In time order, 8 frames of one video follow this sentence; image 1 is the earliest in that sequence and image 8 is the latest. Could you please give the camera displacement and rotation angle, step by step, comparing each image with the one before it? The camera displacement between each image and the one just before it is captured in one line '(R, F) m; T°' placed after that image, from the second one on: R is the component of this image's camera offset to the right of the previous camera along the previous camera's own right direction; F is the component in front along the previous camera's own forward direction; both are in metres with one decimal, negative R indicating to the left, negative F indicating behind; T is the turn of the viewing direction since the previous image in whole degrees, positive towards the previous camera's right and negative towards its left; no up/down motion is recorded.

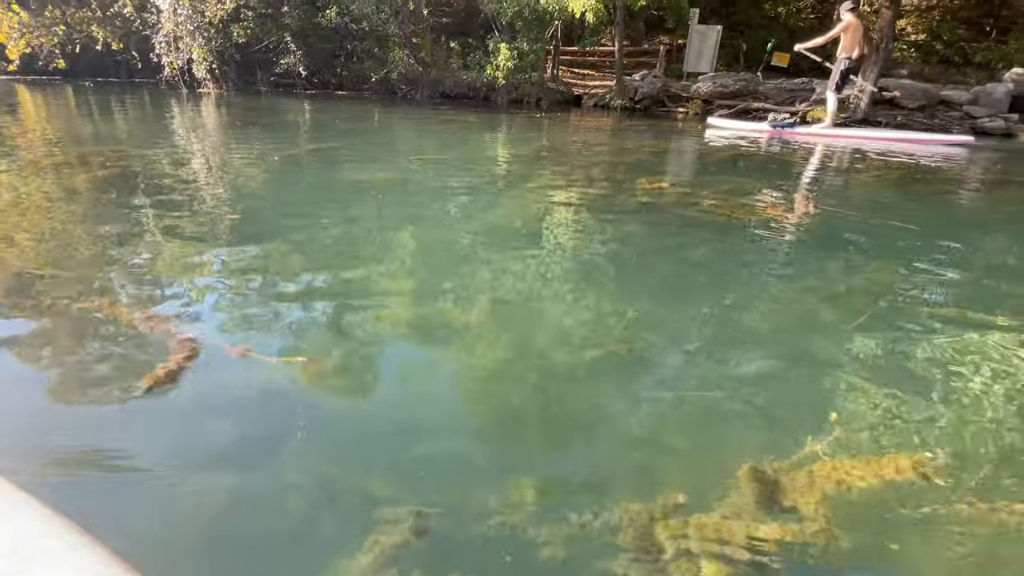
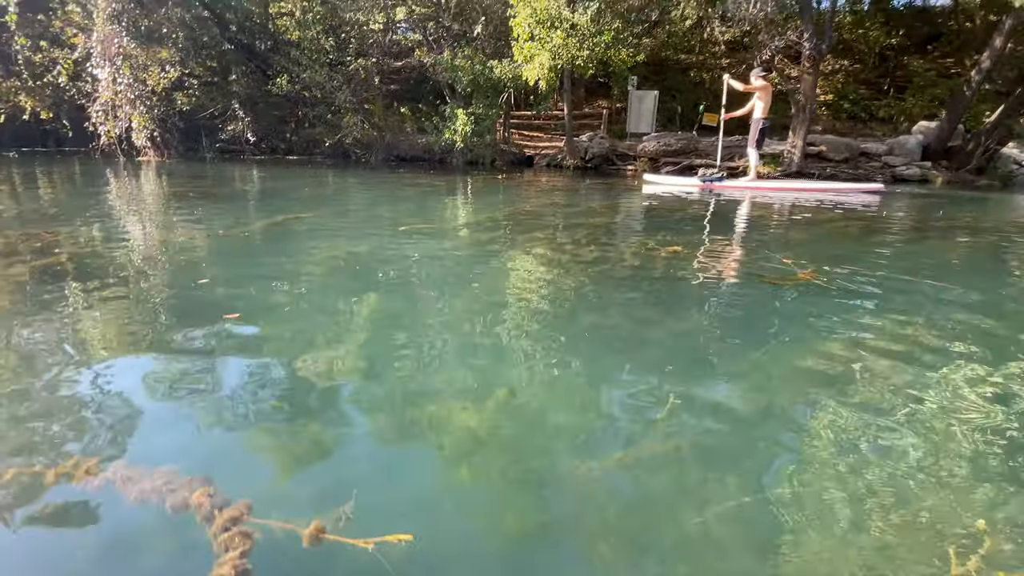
(-0.3, +0.3) m; +6°
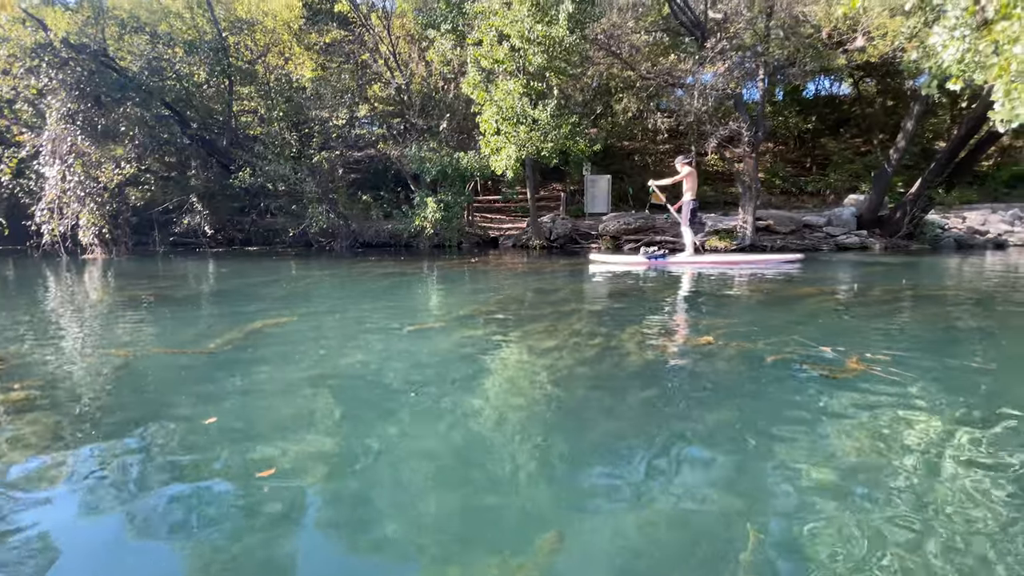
(-0.3, +0.2) m; +5°
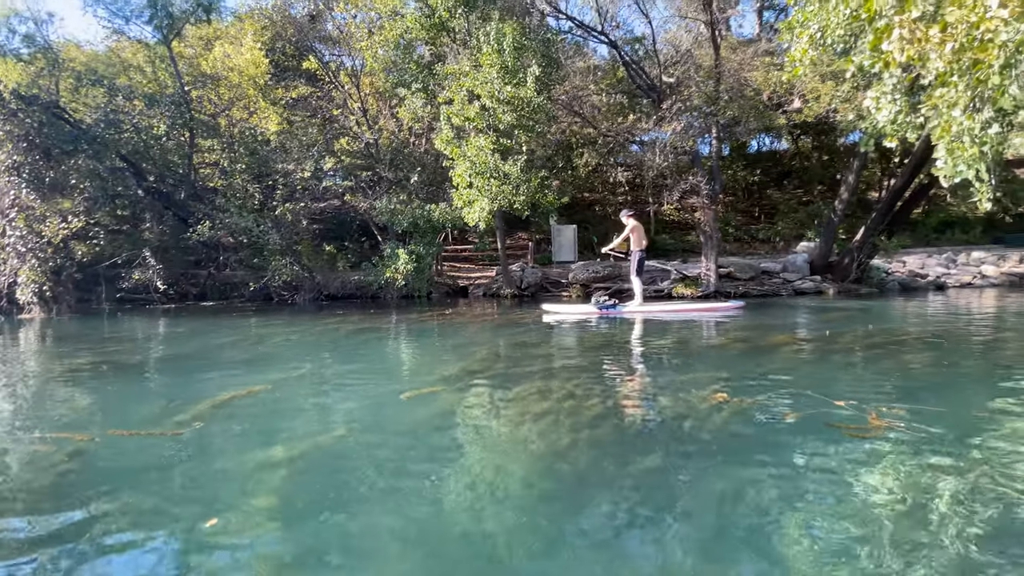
(-0.2, +0.1) m; +4°
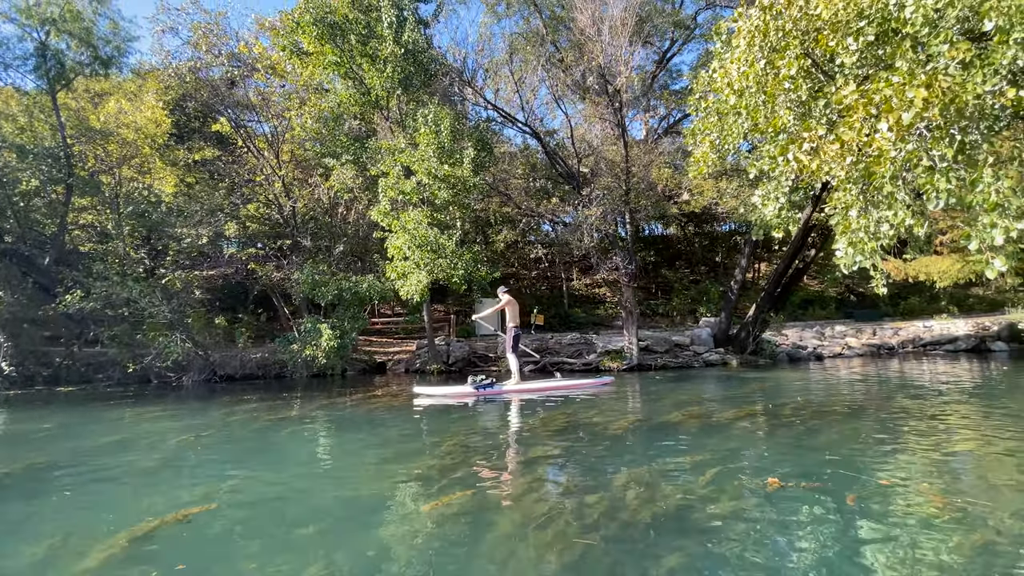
(-0.8, +0.2) m; +12°
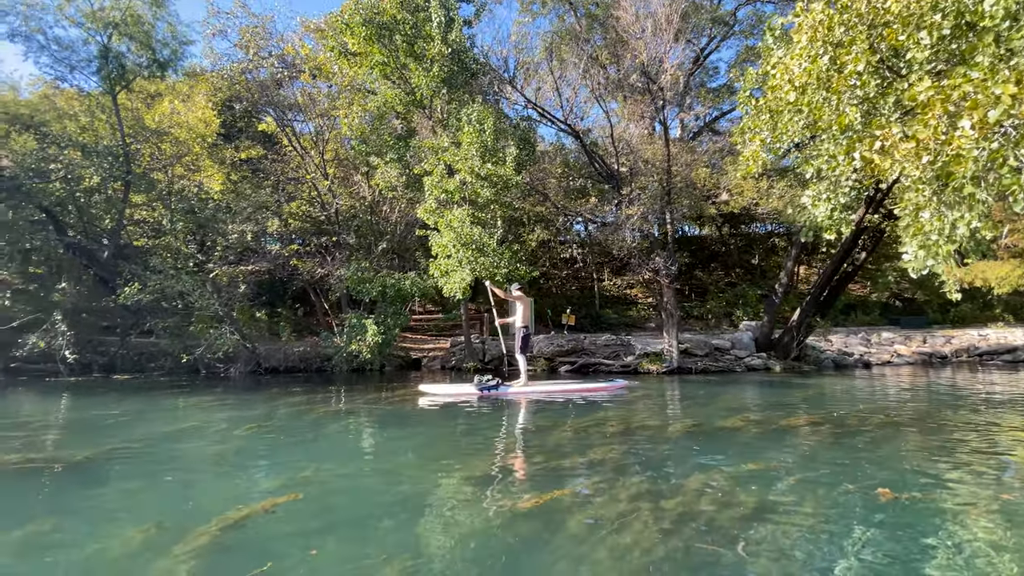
(-0.4, 0.0) m; -3°
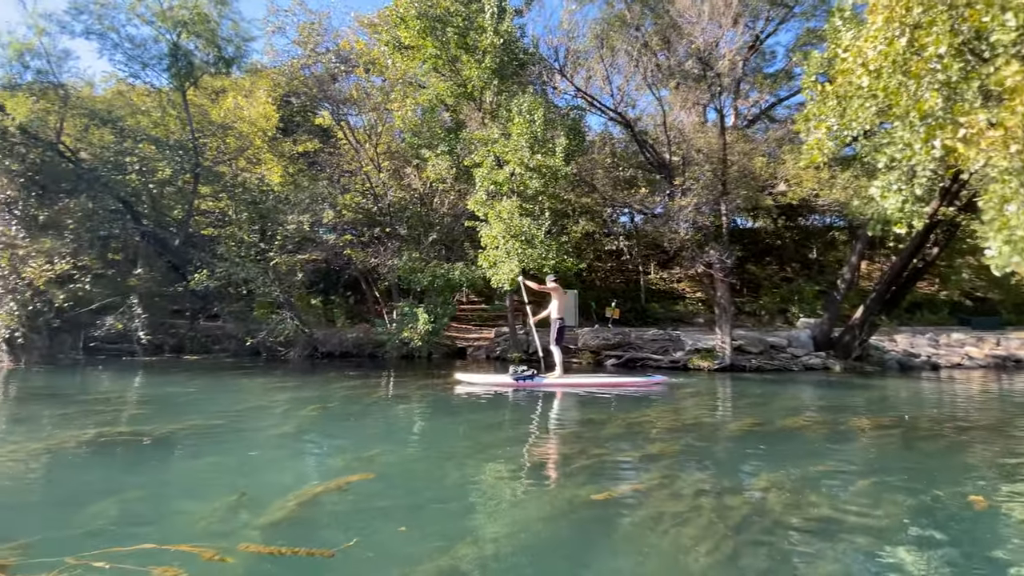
(-0.2, 0.0) m; -5°
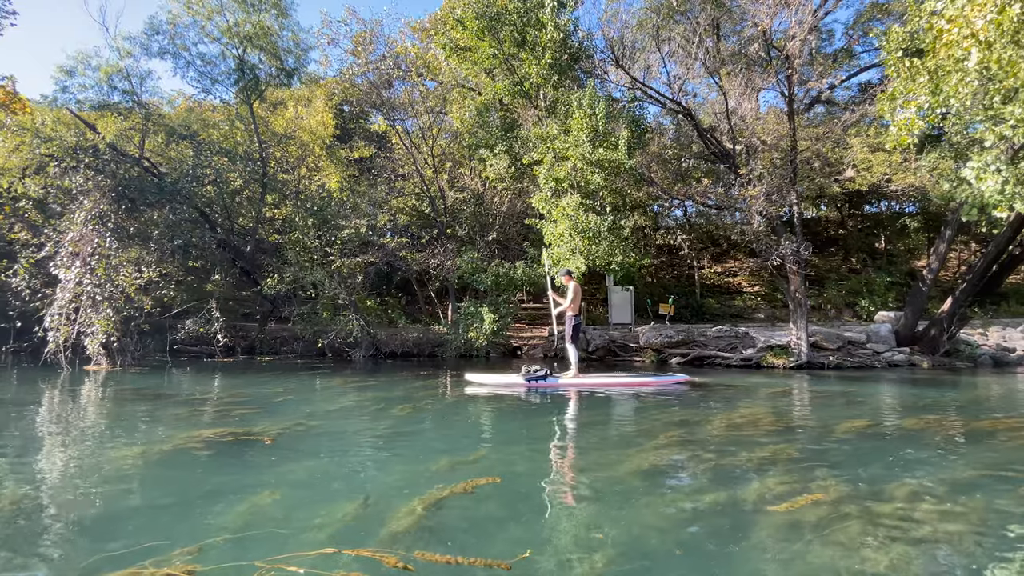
(-0.6, +0.1) m; -5°
